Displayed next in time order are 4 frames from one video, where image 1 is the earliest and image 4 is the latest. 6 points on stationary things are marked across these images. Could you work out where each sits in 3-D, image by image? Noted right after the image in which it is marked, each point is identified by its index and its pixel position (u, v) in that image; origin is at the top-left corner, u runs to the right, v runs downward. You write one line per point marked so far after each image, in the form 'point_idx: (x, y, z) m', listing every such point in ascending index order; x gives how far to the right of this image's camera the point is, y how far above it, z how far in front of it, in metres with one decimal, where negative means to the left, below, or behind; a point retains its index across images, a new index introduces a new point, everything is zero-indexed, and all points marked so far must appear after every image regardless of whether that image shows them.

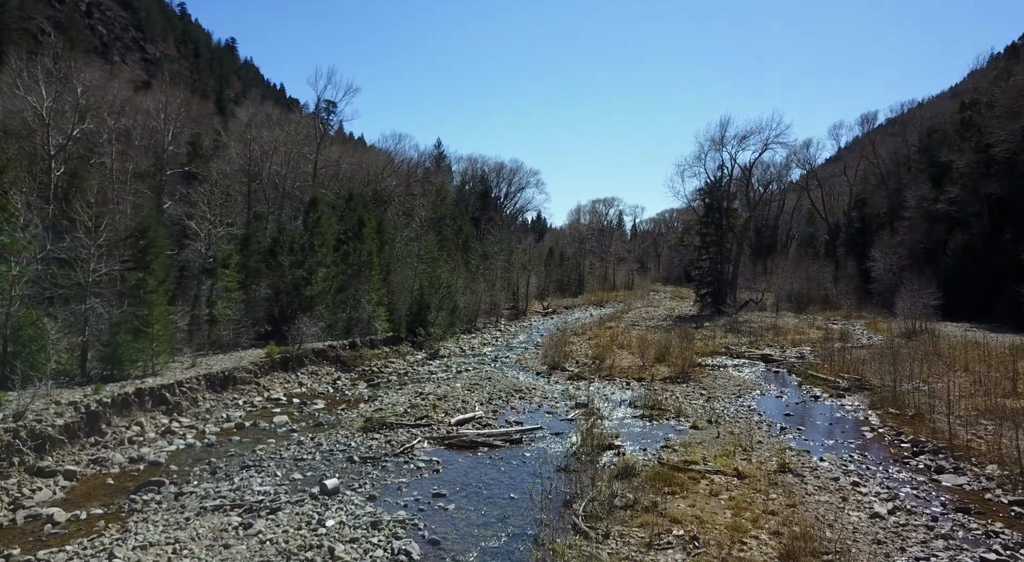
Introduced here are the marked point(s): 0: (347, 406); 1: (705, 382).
0: (-4.3, -3.3, +17.5) m
1: (+5.5, -2.9, +19.1) m
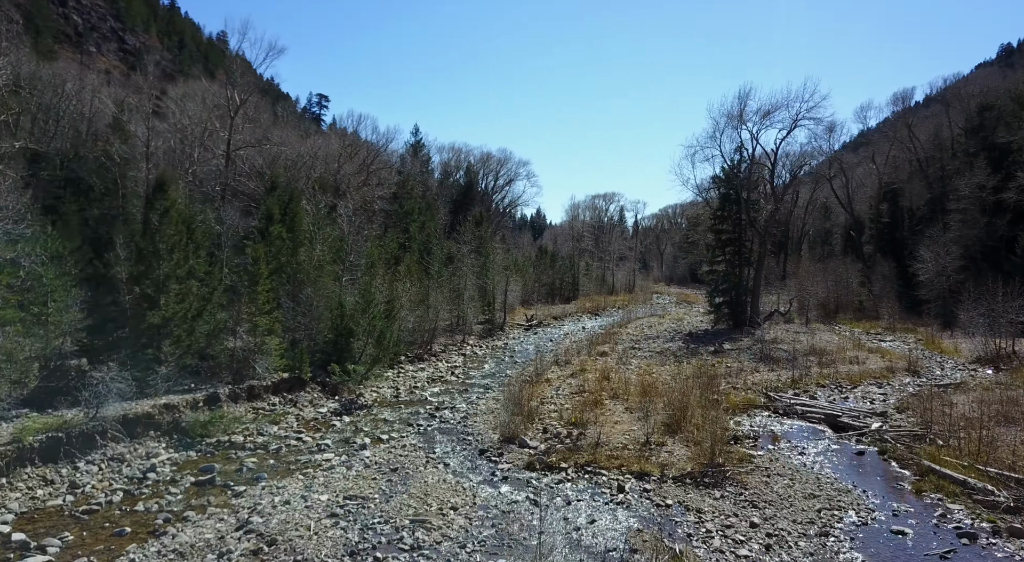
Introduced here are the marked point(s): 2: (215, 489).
0: (-5.8, -3.9, +9.5) m
1: (+4.0, -3.4, +11.1) m
2: (-5.4, -3.8, +12.2) m
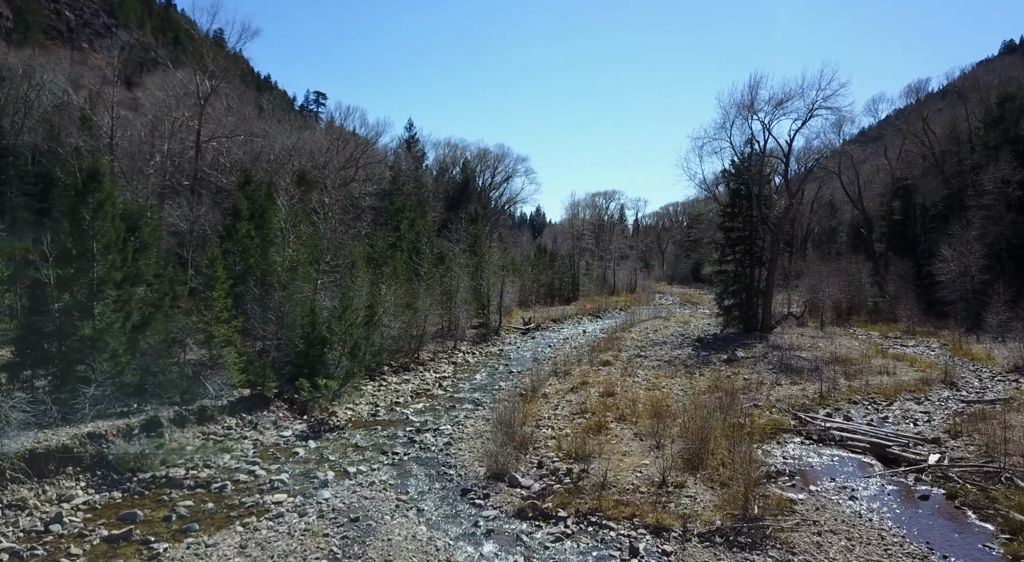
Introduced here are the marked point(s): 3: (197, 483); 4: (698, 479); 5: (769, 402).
0: (-6.0, -4.0, +7.2) m
1: (+3.8, -3.6, +8.8) m
2: (-5.6, -3.9, +9.8) m
3: (-5.9, -3.8, +12.5) m
4: (+3.2, -3.3, +11.4) m
5: (+6.7, -3.1, +17.5) m
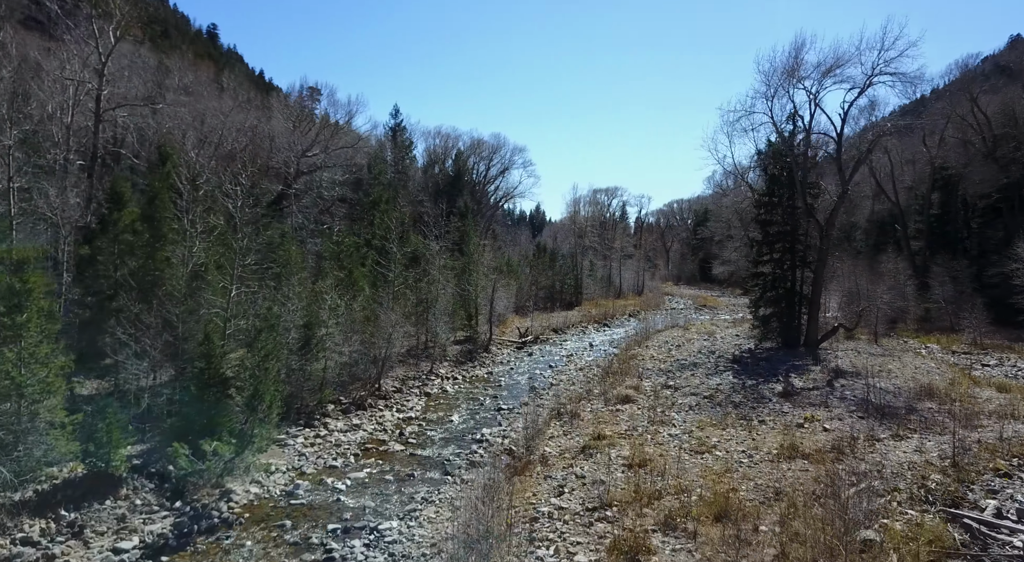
0: (-6.4, -4.3, +1.1) m
1: (+3.5, -3.8, +2.7) m
2: (-5.9, -4.2, +3.8) m
3: (-6.2, -4.0, +6.4) m
4: (+2.8, -3.6, +5.3) m
5: (+6.4, -3.4, +11.5) m
